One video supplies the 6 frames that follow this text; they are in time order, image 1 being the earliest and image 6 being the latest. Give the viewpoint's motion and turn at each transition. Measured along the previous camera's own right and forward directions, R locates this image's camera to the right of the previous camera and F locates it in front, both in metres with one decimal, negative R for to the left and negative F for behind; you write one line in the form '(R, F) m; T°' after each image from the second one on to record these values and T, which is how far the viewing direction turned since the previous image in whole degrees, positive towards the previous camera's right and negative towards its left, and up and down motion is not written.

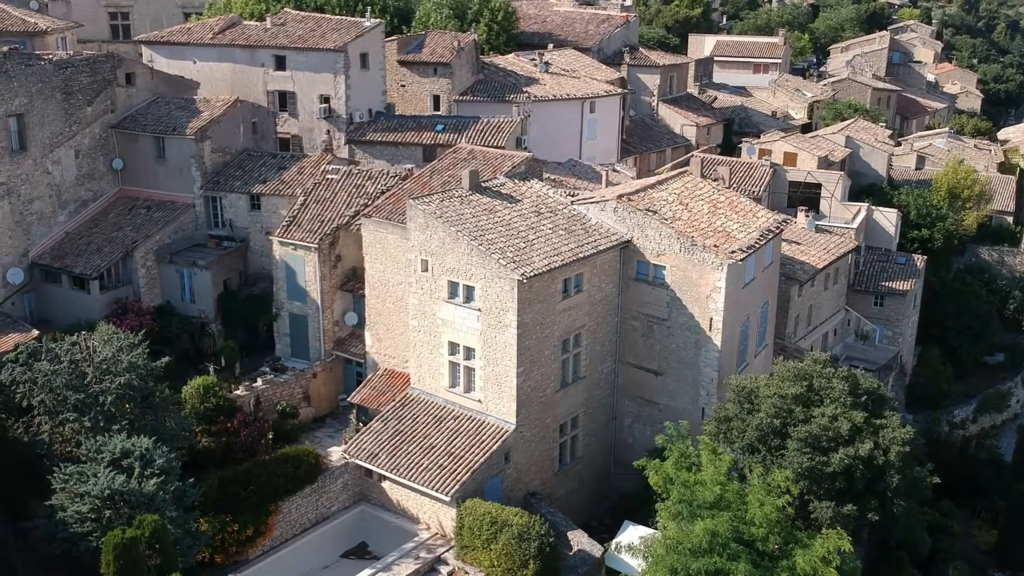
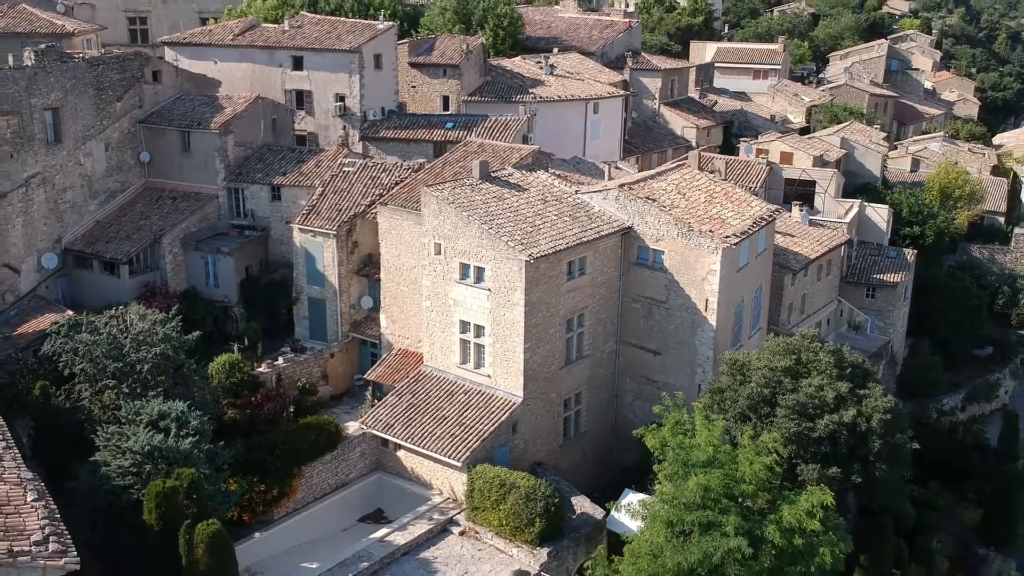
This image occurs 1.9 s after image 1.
(-0.1, -1.7) m; 0°
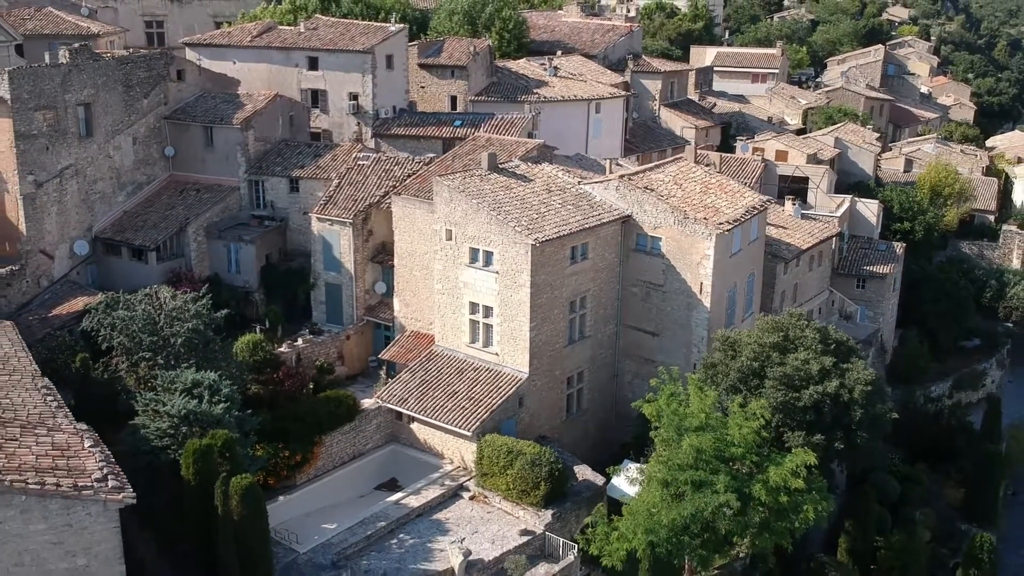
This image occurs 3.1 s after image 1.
(-0.1, -1.8) m; 0°
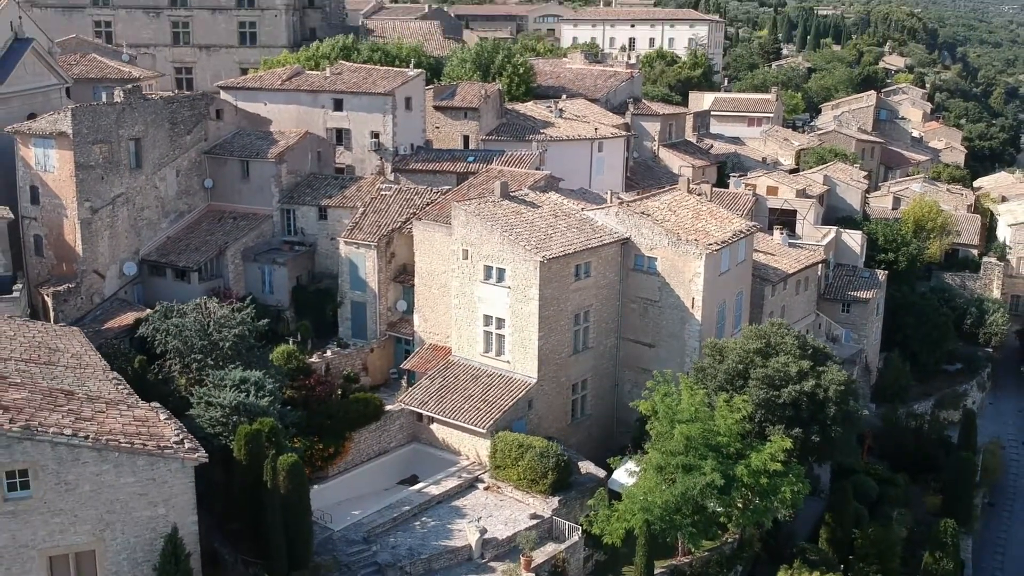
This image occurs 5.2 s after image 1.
(-0.2, -3.2) m; 0°
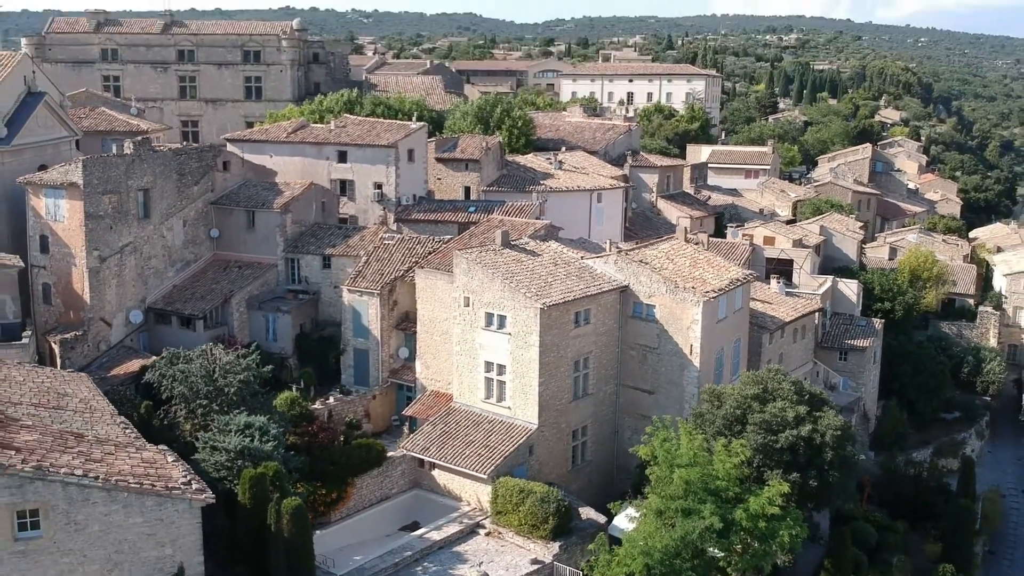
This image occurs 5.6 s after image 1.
(0.0, -0.5) m; 0°
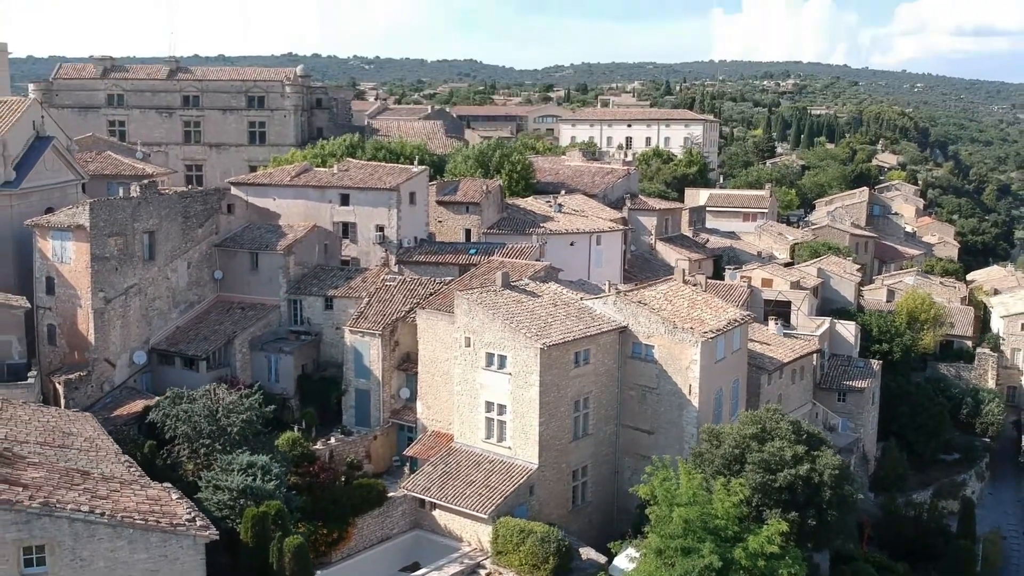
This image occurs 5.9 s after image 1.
(0.0, -0.4) m; 0°
